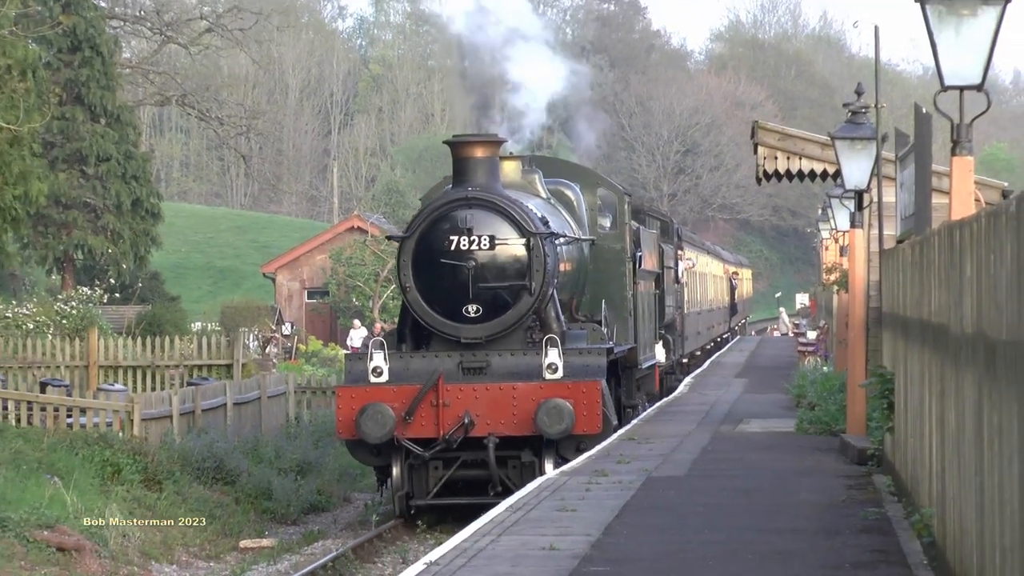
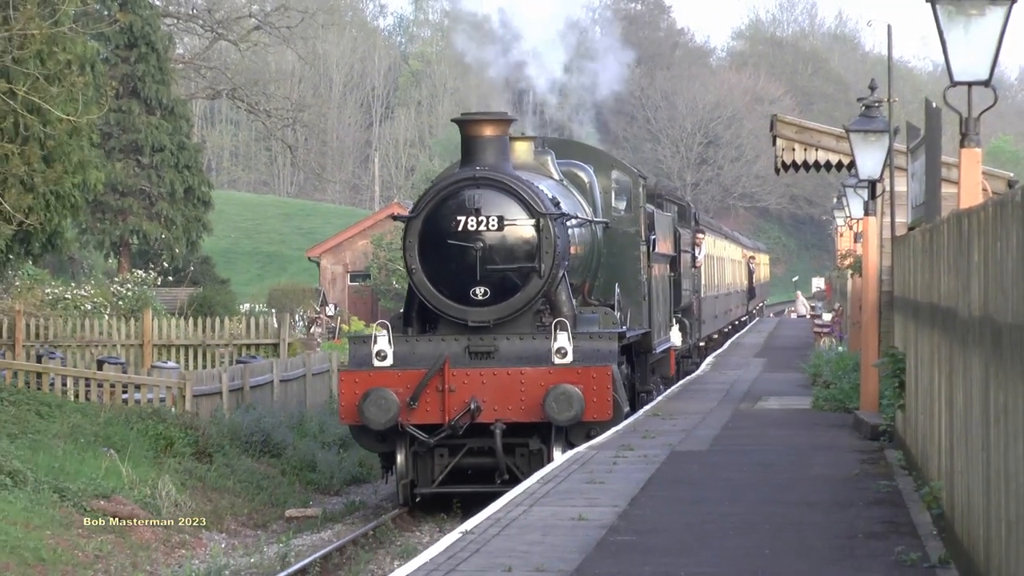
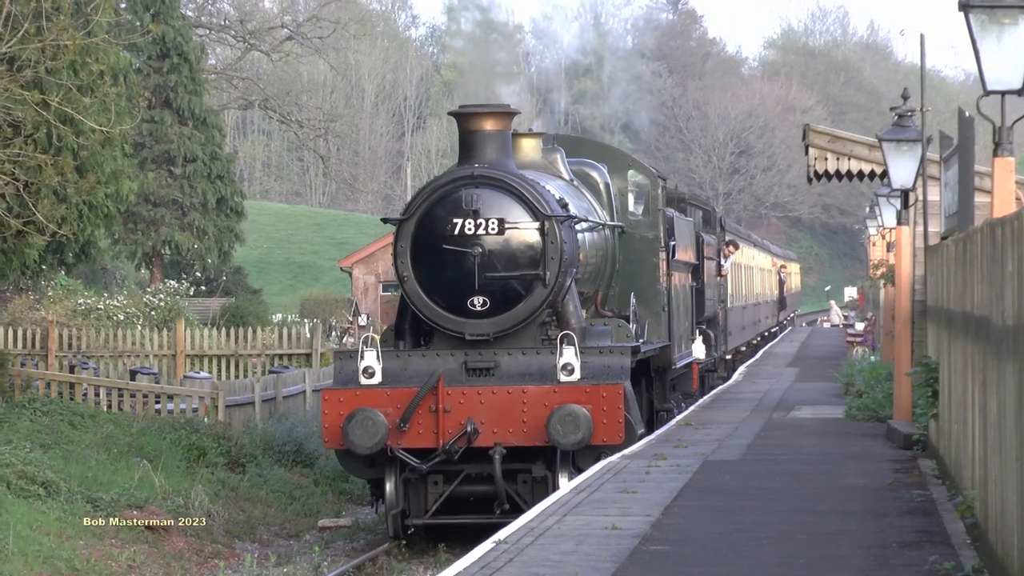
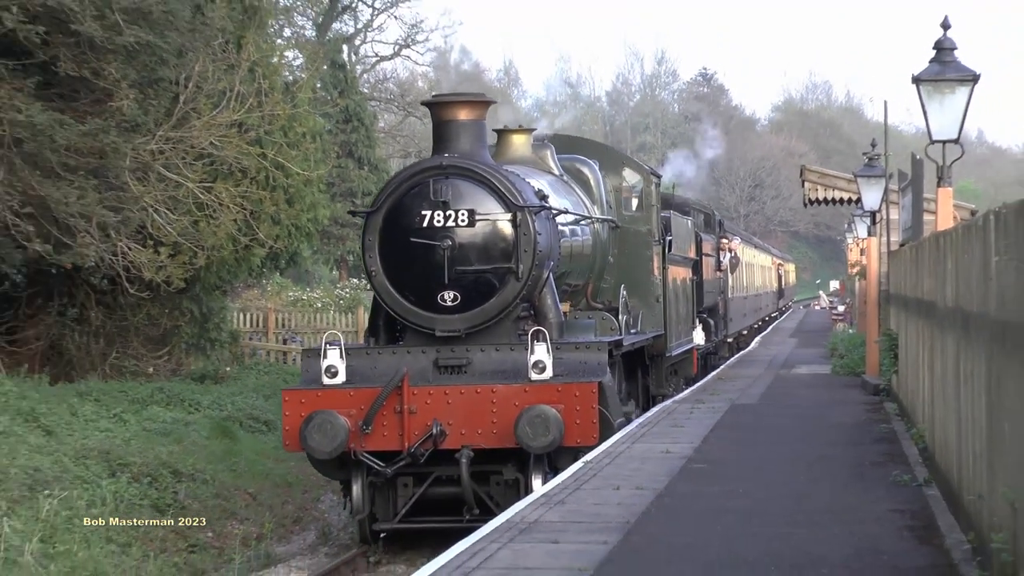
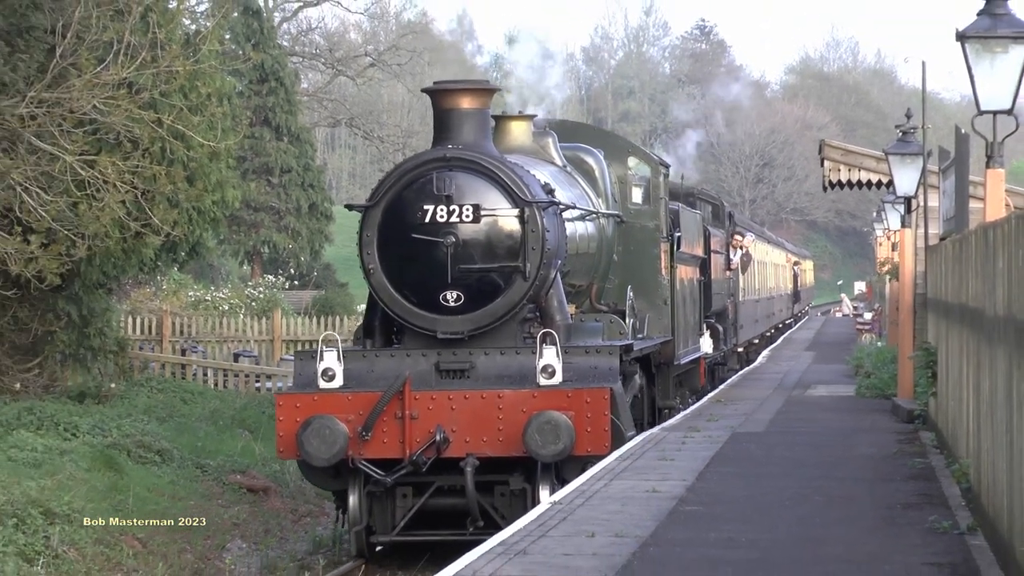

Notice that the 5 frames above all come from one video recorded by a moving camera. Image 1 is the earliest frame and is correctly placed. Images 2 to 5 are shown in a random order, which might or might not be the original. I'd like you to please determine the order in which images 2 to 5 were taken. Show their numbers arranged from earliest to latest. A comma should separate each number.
2, 3, 5, 4
